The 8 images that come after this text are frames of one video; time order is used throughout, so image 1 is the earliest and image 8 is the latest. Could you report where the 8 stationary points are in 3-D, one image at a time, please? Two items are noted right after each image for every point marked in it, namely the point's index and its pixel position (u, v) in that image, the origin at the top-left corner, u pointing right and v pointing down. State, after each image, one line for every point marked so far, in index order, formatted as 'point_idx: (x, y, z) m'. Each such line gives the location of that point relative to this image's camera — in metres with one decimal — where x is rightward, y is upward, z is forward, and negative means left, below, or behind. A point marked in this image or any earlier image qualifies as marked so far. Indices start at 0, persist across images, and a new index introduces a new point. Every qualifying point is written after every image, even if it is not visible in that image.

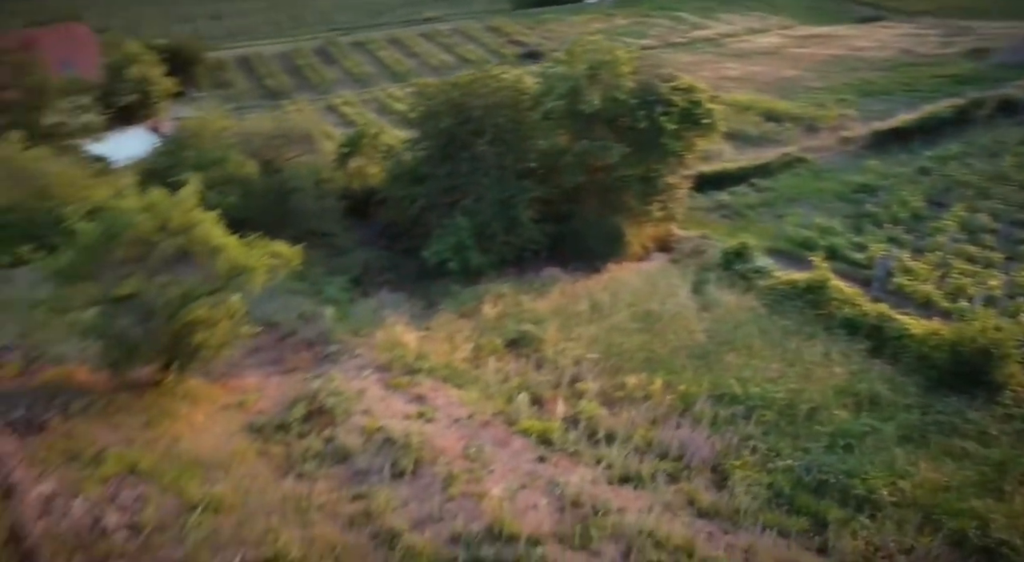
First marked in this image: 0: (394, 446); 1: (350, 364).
0: (-1.4, -2.0, +7.8) m
1: (-2.2, -1.3, +9.7) m
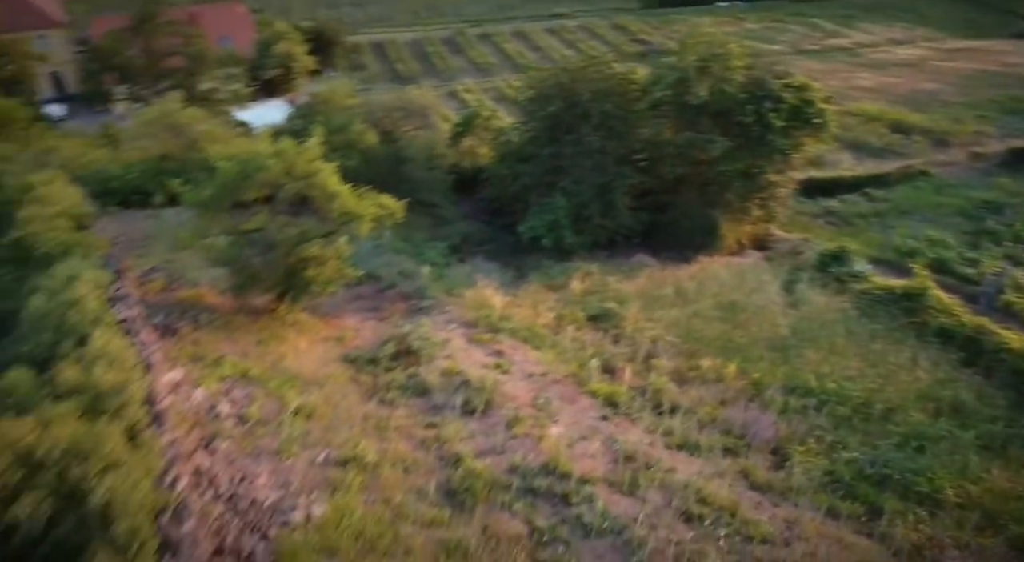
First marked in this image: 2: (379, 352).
0: (-0.5, -1.4, +8.4) m
1: (-1.0, -0.6, +10.4) m
2: (-1.8, -1.1, +8.9) m
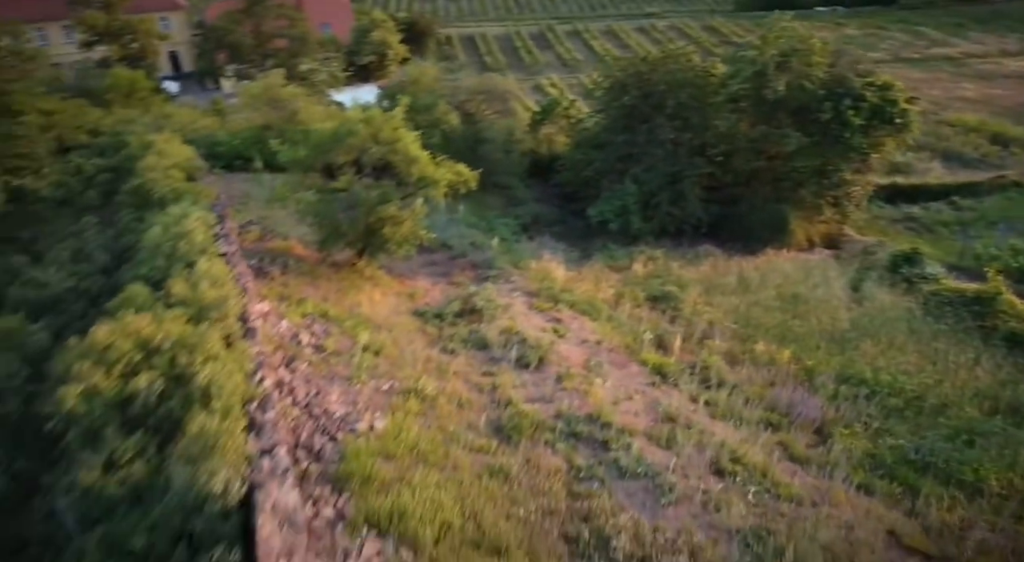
0: (+0.2, -0.9, +8.9) m
1: (0.0, -0.1, +11.0) m
2: (-1.0, -0.5, +9.6) m
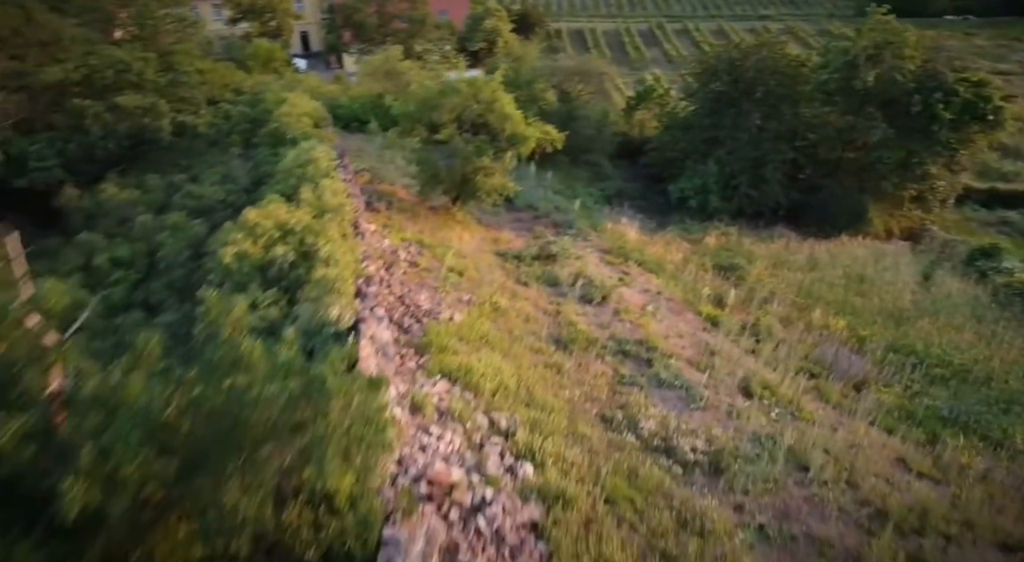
0: (+1.3, 0.0, +9.9) m
1: (+1.4, +0.8, +12.0) m
2: (+0.2, +0.5, +10.7) m
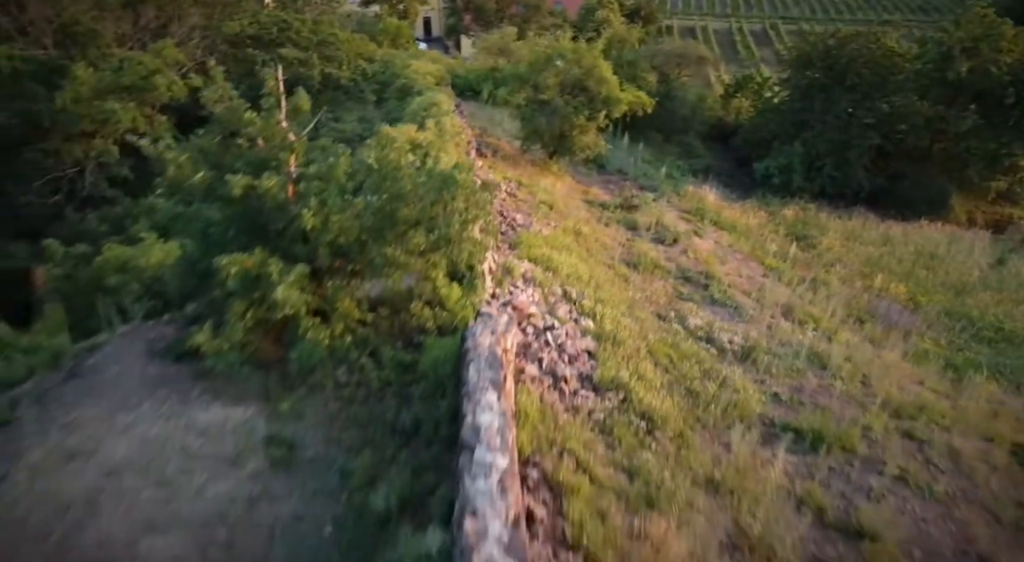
0: (+2.7, +0.9, +11.2) m
1: (+3.3, +1.7, +13.2) m
2: (+1.9, +1.5, +12.1) m
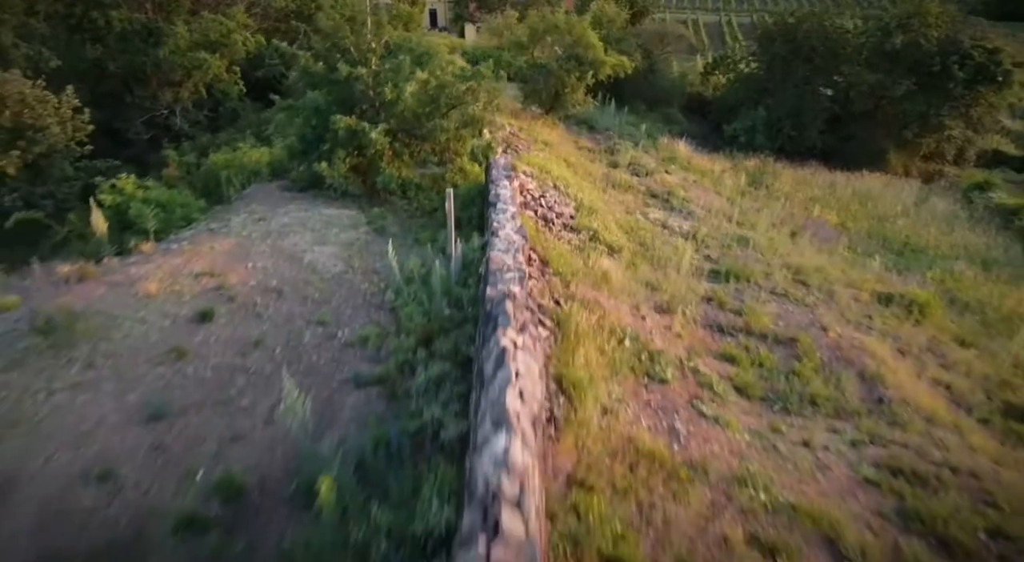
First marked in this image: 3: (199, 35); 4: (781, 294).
0: (+2.8, +2.4, +13.7) m
1: (+3.3, +3.2, +15.7) m
2: (+1.9, +3.0, +14.6) m
3: (-5.8, +4.5, +11.8) m
4: (+3.4, -0.2, +8.0) m
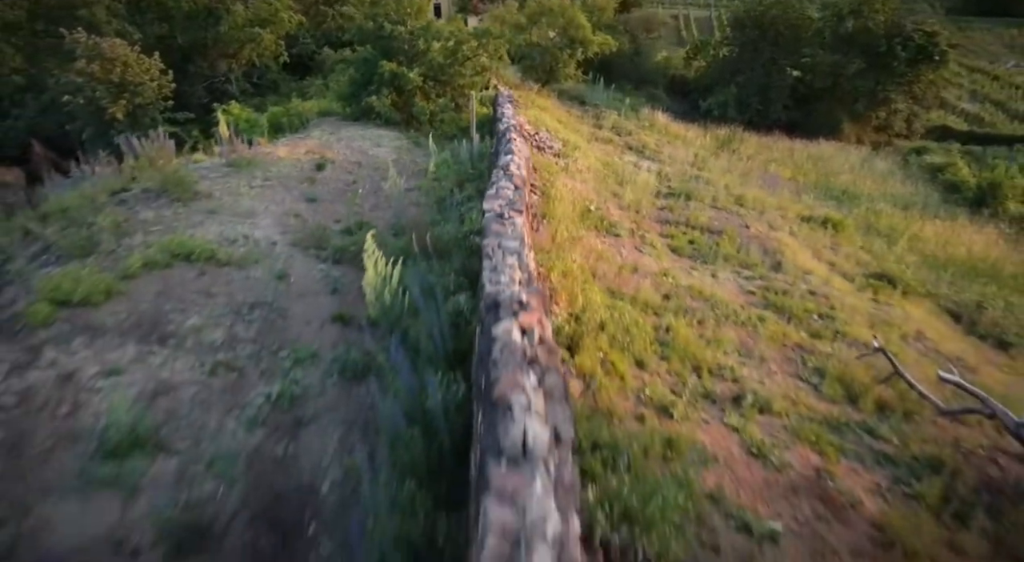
0: (+2.8, +3.8, +16.0) m
1: (+3.3, +4.5, +18.0) m
2: (+1.9, +4.4, +16.9) m
3: (-5.8, +5.9, +14.1) m
4: (+3.4, +1.2, +10.3) m
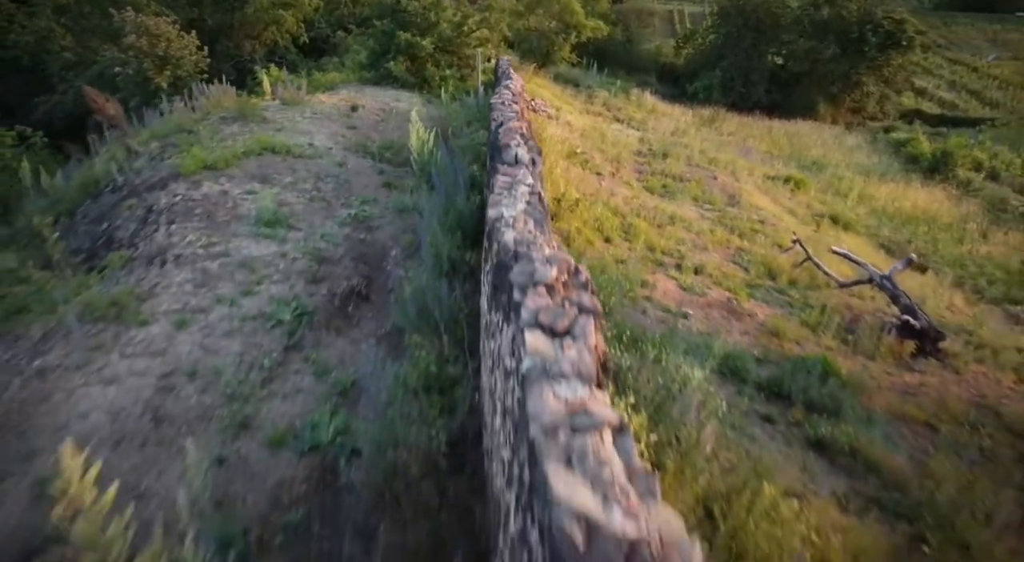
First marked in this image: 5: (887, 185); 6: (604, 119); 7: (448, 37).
0: (+2.8, +4.7, +17.4) m
1: (+3.3, +5.5, +19.5) m
2: (+1.9, +5.4, +18.4) m
3: (-5.8, +6.9, +15.6) m
4: (+3.3, +2.1, +11.8) m
5: (+8.1, +2.1, +13.8) m
6: (+2.1, +3.7, +14.8) m
7: (-1.1, +4.2, +10.9) m
